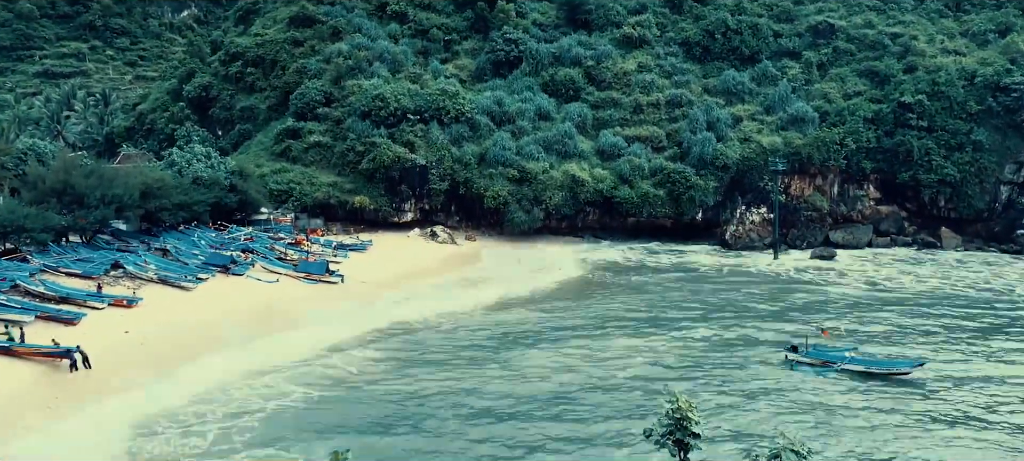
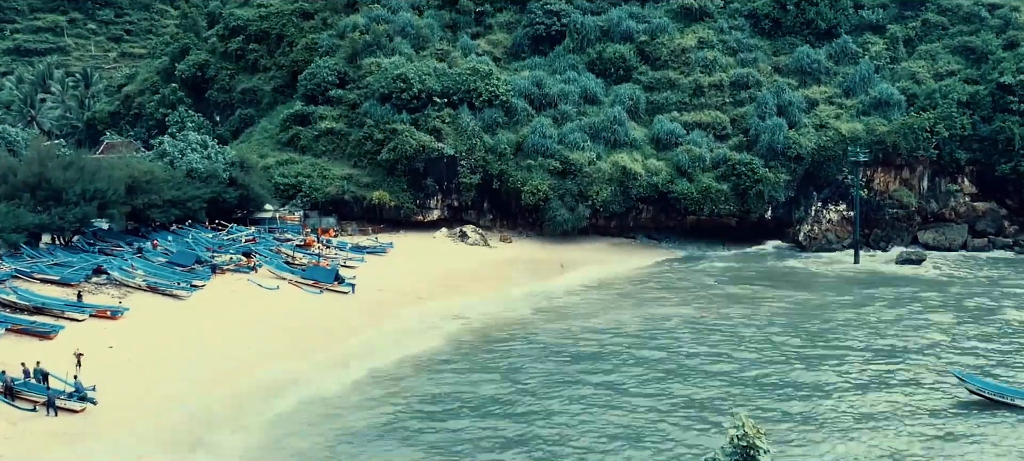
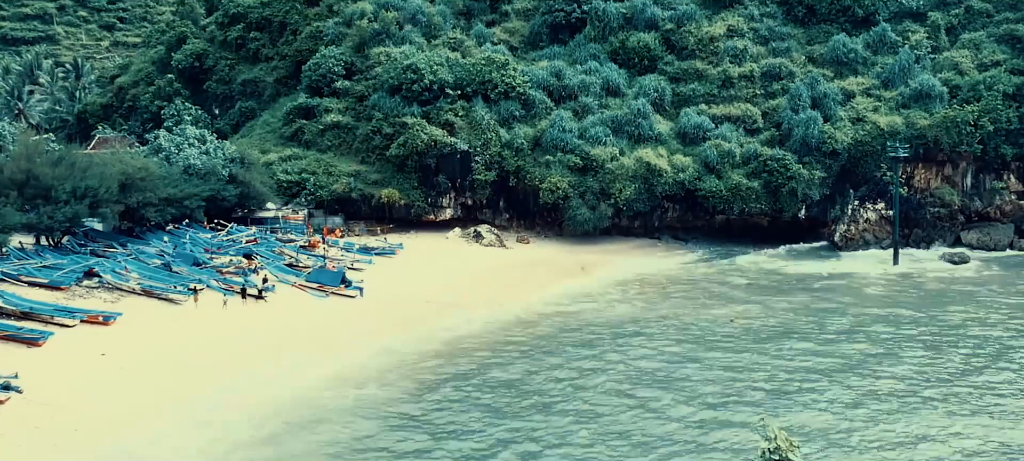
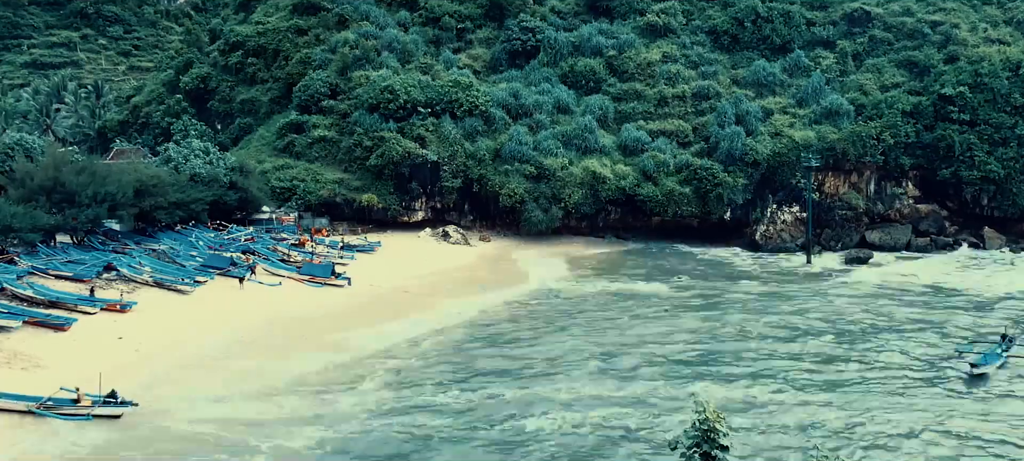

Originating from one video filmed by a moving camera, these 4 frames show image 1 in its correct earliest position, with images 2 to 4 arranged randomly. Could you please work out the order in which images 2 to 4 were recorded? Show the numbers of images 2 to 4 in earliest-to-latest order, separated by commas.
4, 2, 3
